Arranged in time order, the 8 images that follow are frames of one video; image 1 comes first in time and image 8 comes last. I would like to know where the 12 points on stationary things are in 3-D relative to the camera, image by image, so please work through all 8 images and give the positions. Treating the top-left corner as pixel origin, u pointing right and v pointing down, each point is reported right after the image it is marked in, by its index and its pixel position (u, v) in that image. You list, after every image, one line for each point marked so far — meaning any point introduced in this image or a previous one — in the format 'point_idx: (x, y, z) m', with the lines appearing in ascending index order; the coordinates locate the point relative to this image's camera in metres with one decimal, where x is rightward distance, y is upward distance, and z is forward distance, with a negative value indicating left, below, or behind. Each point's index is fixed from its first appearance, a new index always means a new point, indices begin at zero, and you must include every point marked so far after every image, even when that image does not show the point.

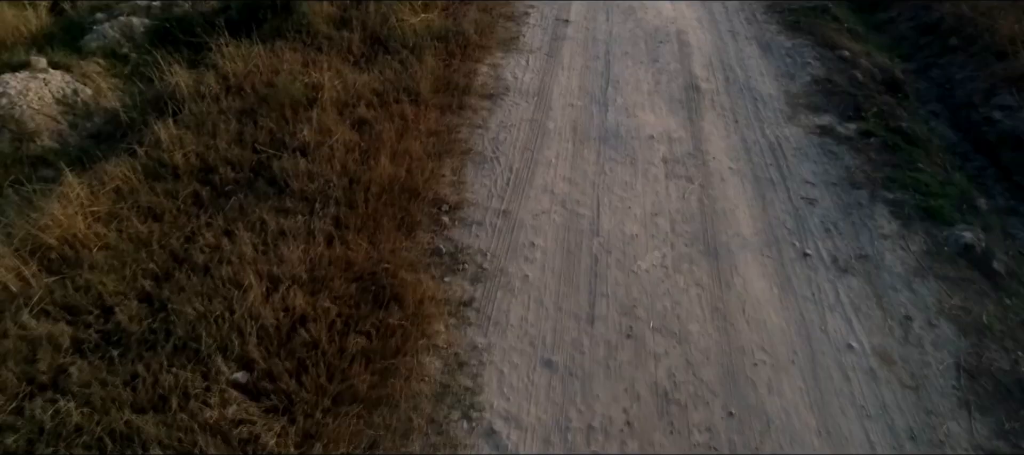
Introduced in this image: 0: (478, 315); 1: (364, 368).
0: (-0.2, -0.4, +3.9) m
1: (-0.6, -0.6, +3.5) m
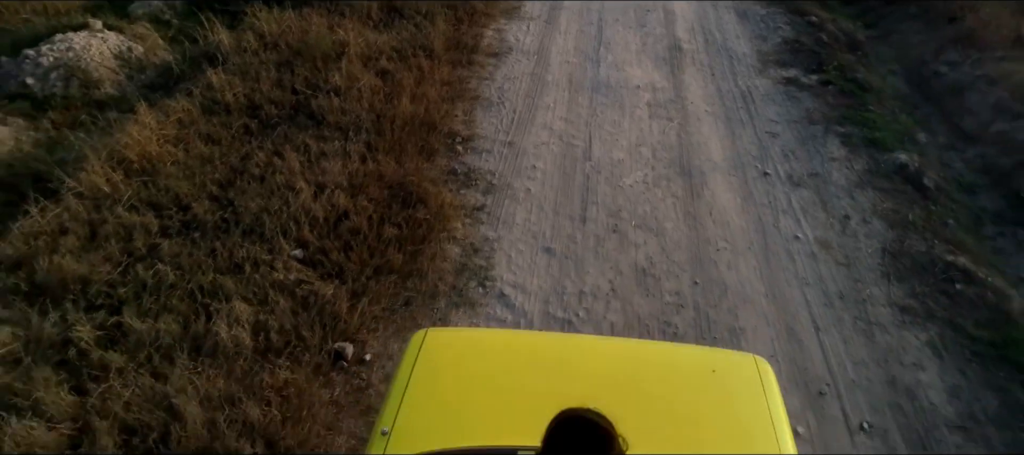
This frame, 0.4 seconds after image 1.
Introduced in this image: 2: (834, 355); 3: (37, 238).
0: (-0.1, 0.0, +4.7) m
1: (-0.6, -0.1, +4.3) m
2: (+1.4, -0.6, +3.7) m
3: (-2.3, -0.1, +4.0) m
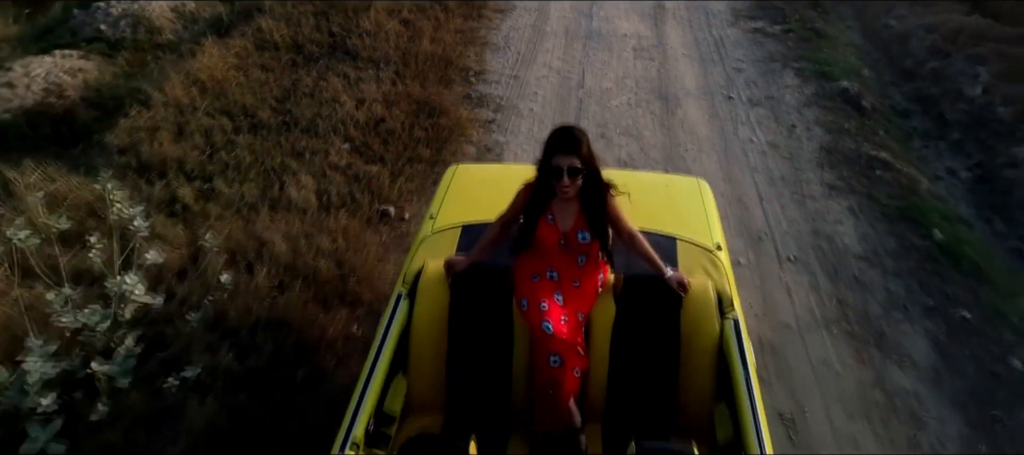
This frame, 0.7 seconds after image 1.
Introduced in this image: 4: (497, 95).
0: (-0.1, +0.7, +5.7) m
1: (-0.5, +0.5, +5.3) m
2: (+1.5, +0.1, +4.7) m
3: (-2.2, +0.6, +5.0) m
4: (-0.1, +1.0, +6.3) m
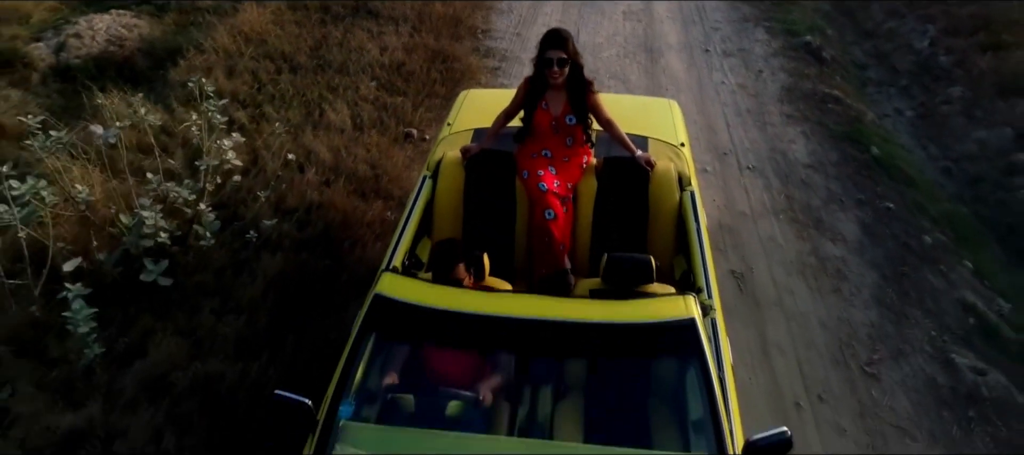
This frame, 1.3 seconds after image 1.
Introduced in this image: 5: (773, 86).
0: (-0.1, +1.2, +6.6) m
1: (-0.5, +1.0, +6.1) m
2: (+1.5, +0.6, +5.6) m
3: (-2.2, +1.1, +5.9) m
4: (-0.1, +1.5, +7.1) m
5: (+1.9, +1.1, +6.3) m
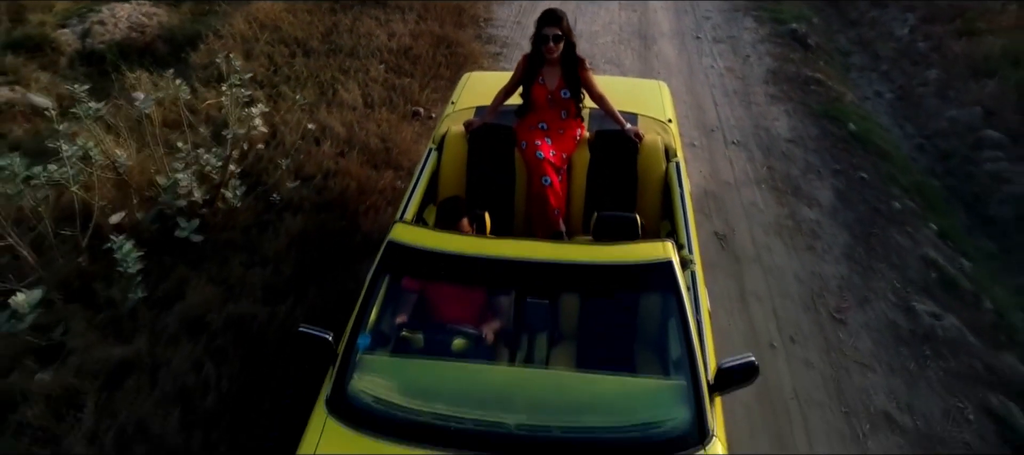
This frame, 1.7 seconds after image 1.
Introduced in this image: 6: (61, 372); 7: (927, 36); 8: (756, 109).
0: (-0.1, +1.4, +7.0) m
1: (-0.5, +1.2, +6.5) m
2: (+1.5, +0.8, +5.9) m
3: (-2.2, +1.3, +6.3) m
4: (-0.1, +1.7, +7.5) m
5: (+2.0, +1.3, +6.7) m
6: (-1.8, -0.6, +3.3) m
7: (+3.6, +1.6, +7.3) m
8: (+1.7, +0.8, +6.0) m
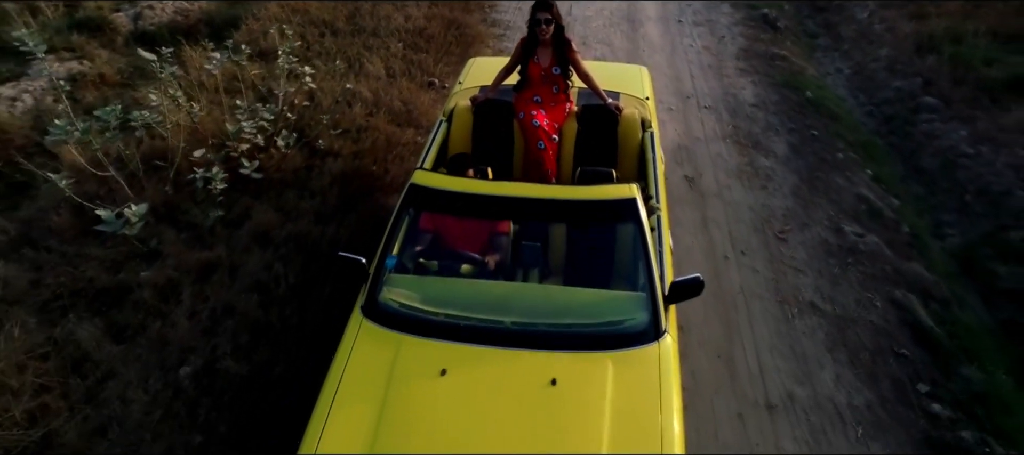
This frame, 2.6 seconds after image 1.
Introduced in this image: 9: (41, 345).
0: (0.0, +1.7, +7.9) m
1: (-0.5, +1.6, +7.4) m
2: (+1.5, +1.2, +6.8) m
3: (-2.2, +1.6, +7.2) m
4: (-0.1, +2.1, +8.4) m
5: (+2.0, +1.6, +7.6) m
6: (-1.7, -0.2, +4.2) m
7: (+3.6, +2.0, +8.2) m
8: (+1.8, +1.2, +6.9) m
9: (-2.1, -0.5, +3.7) m
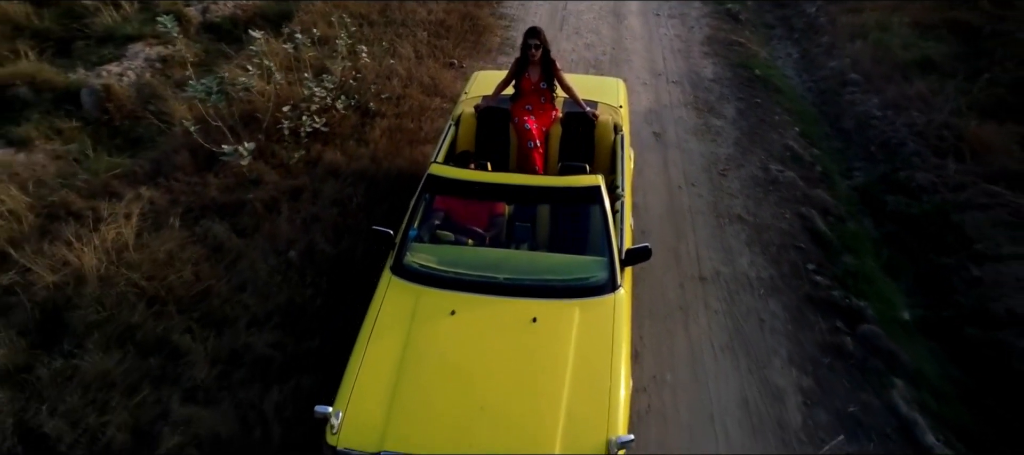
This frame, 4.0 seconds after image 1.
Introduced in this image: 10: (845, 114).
0: (0.0, +2.2, +9.4) m
1: (-0.4, +2.1, +9.0) m
2: (+1.6, +1.6, +8.4) m
3: (-2.1, +2.1, +8.7) m
4: (0.0, +2.5, +9.9) m
5: (+2.0, +2.1, +9.2) m
6: (-1.7, +0.3, +5.8) m
7: (+3.6, +2.5, +9.7) m
8: (+1.8, +1.7, +8.5) m
9: (-2.0, -0.1, +5.3) m
10: (+3.0, +1.0, +7.5) m
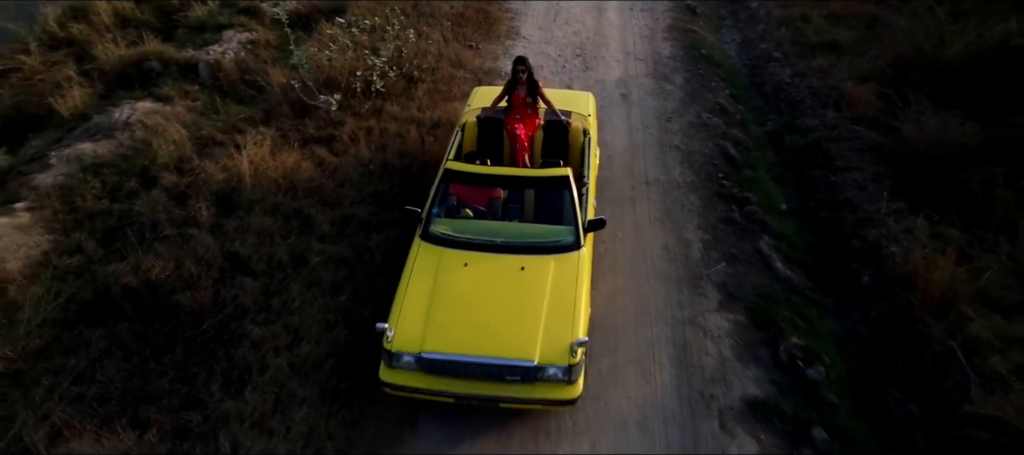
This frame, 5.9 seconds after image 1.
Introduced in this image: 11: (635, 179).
0: (+0.1, +2.9, +12.0) m
1: (-0.4, +2.8, +11.5) m
2: (+1.6, +2.3, +10.9) m
3: (-2.1, +2.8, +11.3) m
4: (+0.1, +3.2, +12.5) m
5: (+2.1, +2.8, +11.7) m
6: (-1.6, +1.0, +8.3) m
7: (+3.7, +3.2, +12.3) m
8: (+1.9, +2.4, +11.0) m
9: (-2.0, +0.7, +7.8) m
10: (+3.0, +1.7, +10.1) m
11: (+1.1, +0.4, +7.9) m
